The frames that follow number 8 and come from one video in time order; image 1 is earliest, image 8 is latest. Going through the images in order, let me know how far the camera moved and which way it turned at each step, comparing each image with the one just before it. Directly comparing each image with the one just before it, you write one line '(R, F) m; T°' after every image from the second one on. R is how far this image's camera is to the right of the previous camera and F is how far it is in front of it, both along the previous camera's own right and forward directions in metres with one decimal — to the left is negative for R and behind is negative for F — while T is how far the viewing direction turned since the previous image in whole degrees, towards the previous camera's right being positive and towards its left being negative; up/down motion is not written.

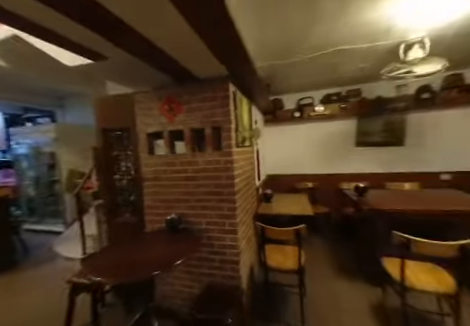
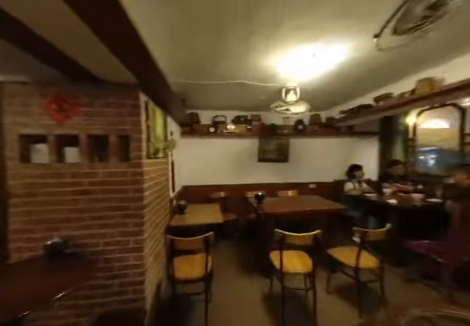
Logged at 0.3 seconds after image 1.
(+0.1, -0.1) m; +23°
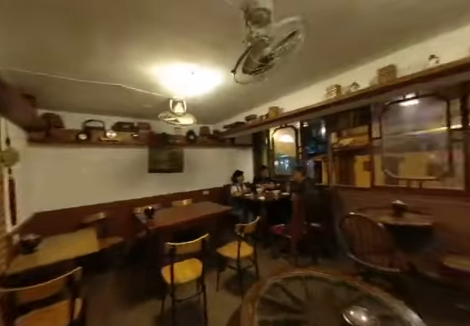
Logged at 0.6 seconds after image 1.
(+0.1, -0.1) m; +30°
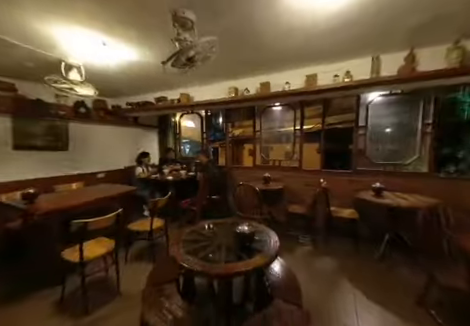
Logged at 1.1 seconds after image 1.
(-0.2, -0.4) m; +30°
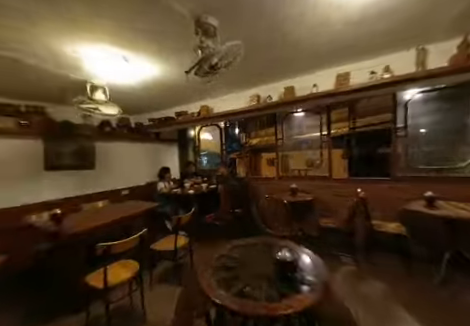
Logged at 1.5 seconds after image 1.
(-0.1, +0.2) m; -5°
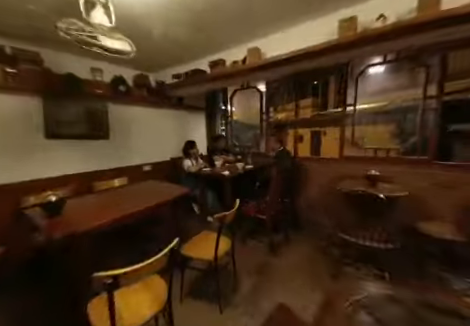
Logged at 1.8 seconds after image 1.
(-0.4, +0.8) m; -5°
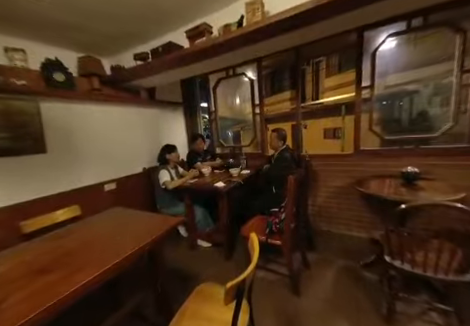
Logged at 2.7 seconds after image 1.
(-0.2, +0.6) m; +6°
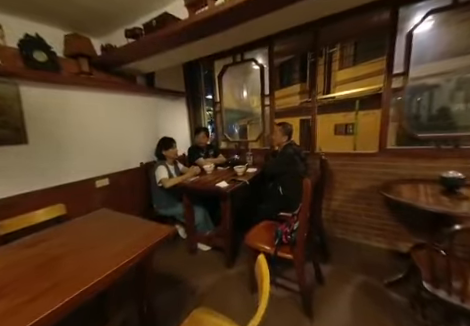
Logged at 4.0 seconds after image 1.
(0.0, +0.3) m; -2°
